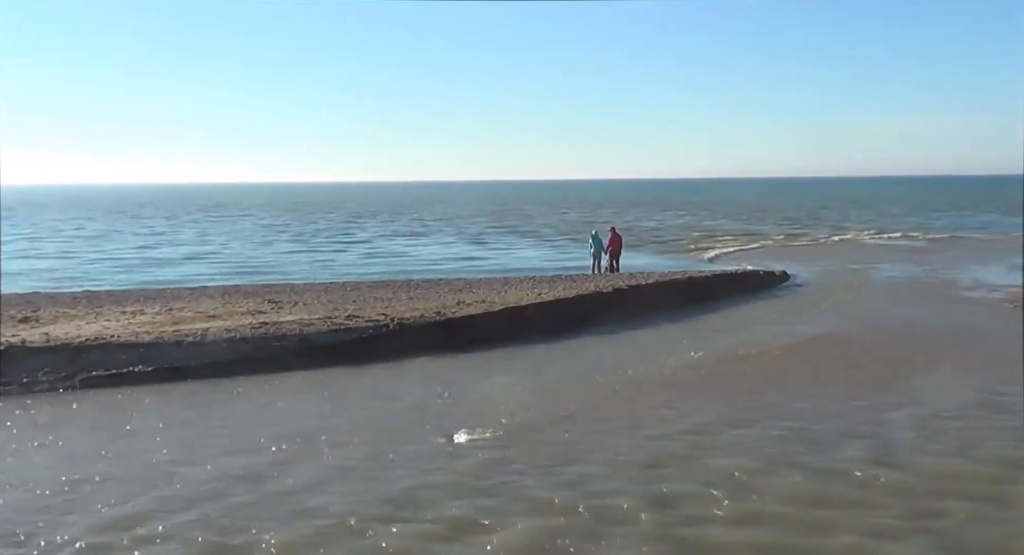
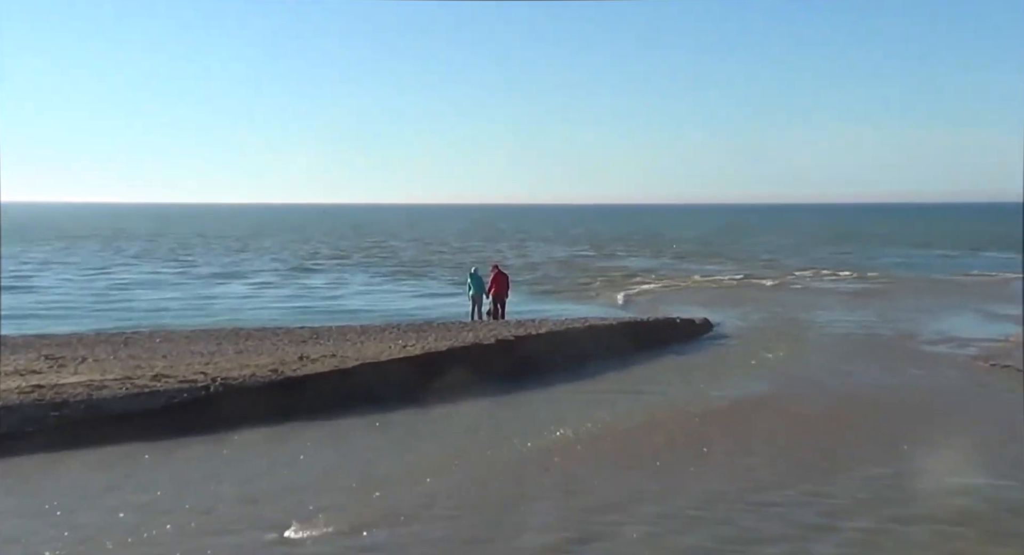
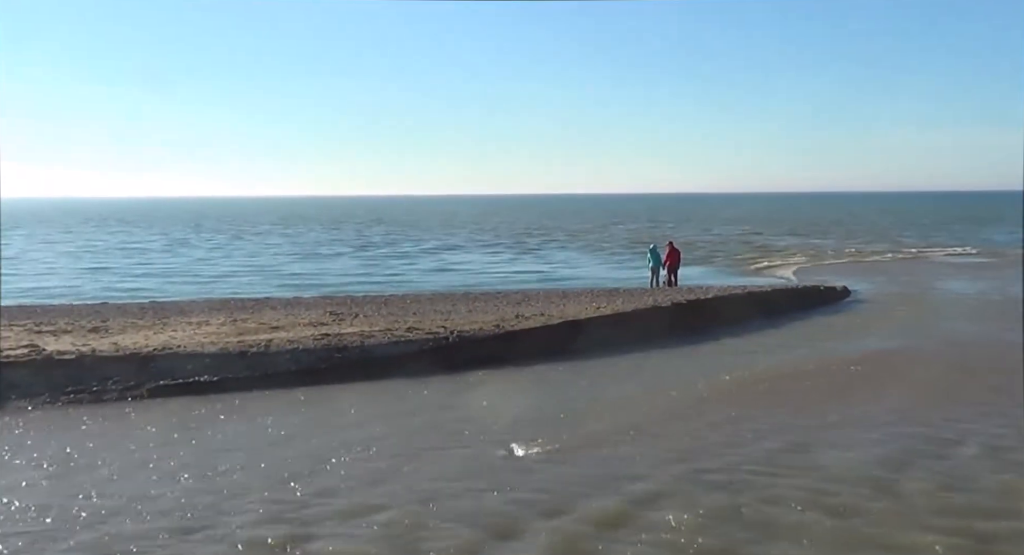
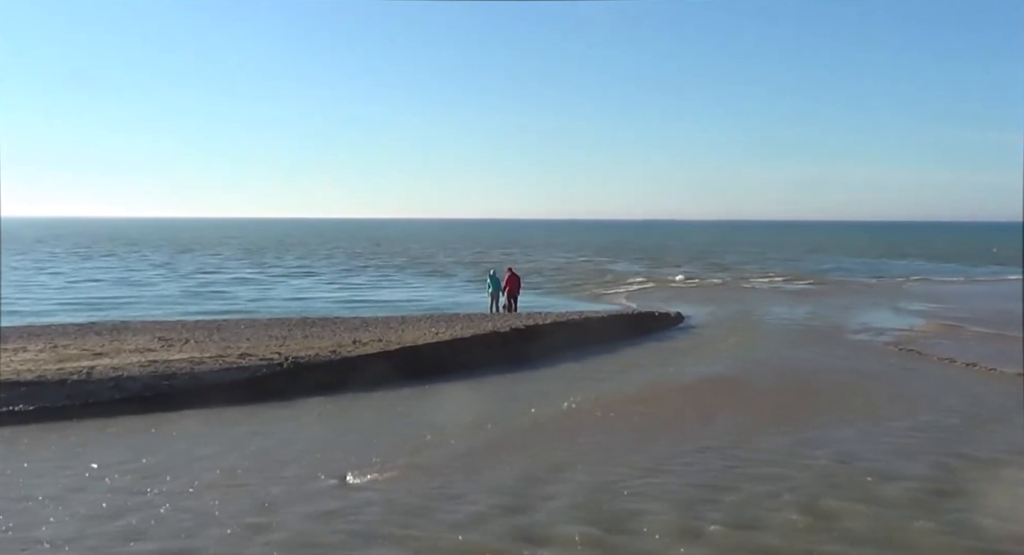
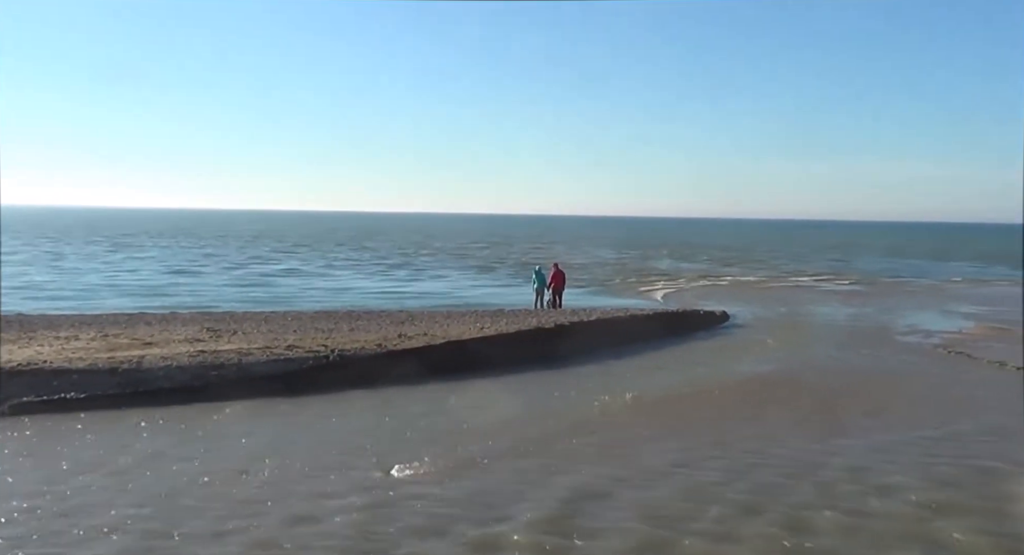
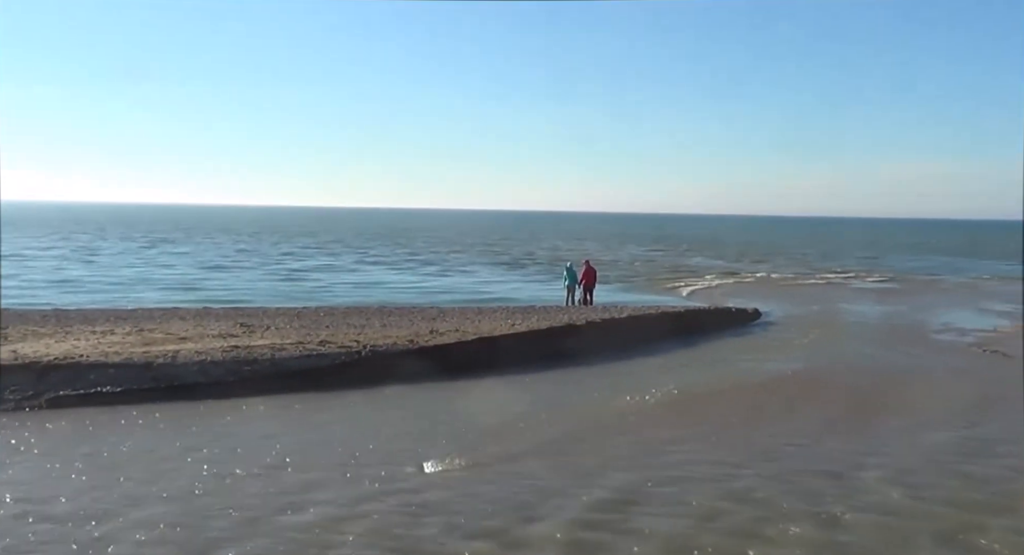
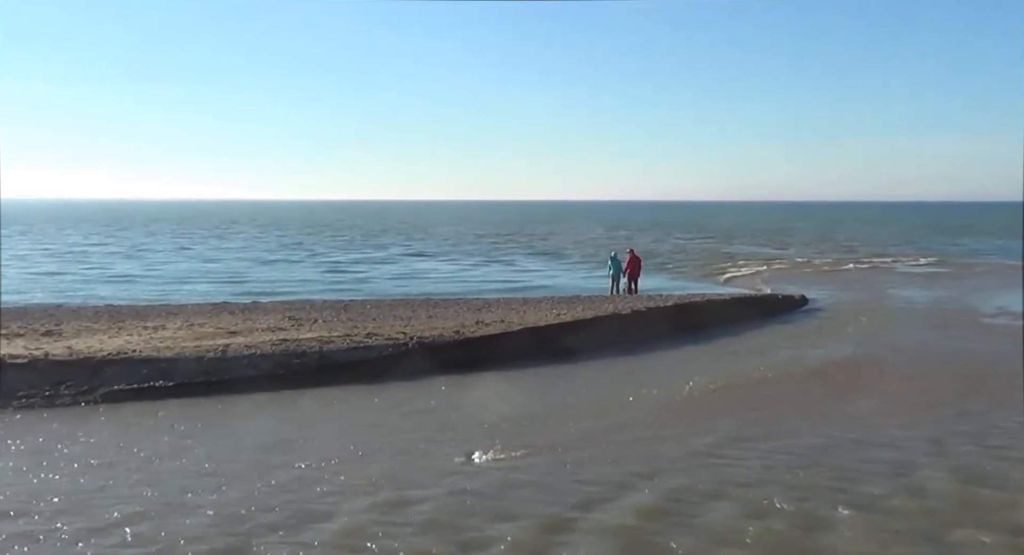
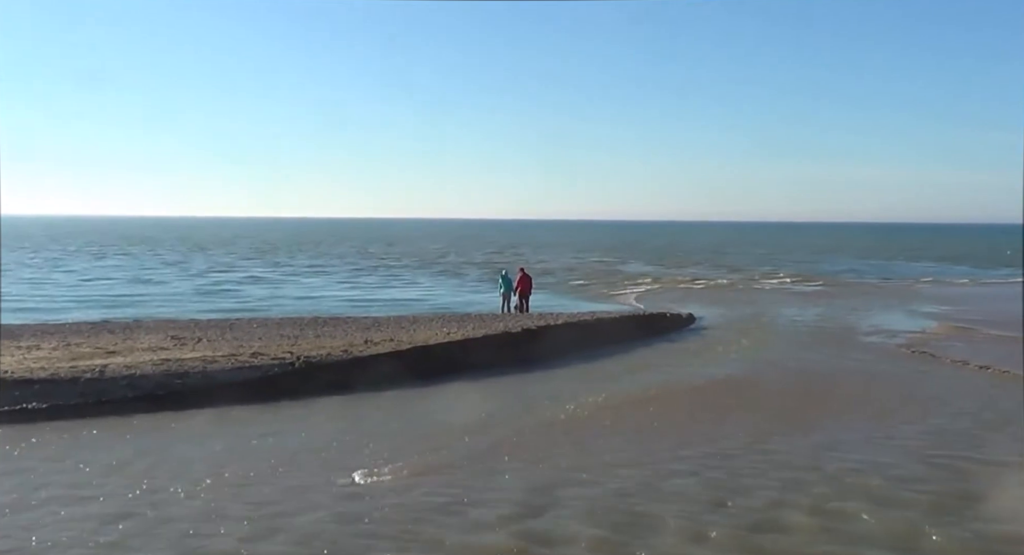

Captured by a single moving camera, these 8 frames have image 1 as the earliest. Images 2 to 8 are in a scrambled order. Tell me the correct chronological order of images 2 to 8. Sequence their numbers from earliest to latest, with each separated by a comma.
3, 7, 6, 5, 8, 4, 2
